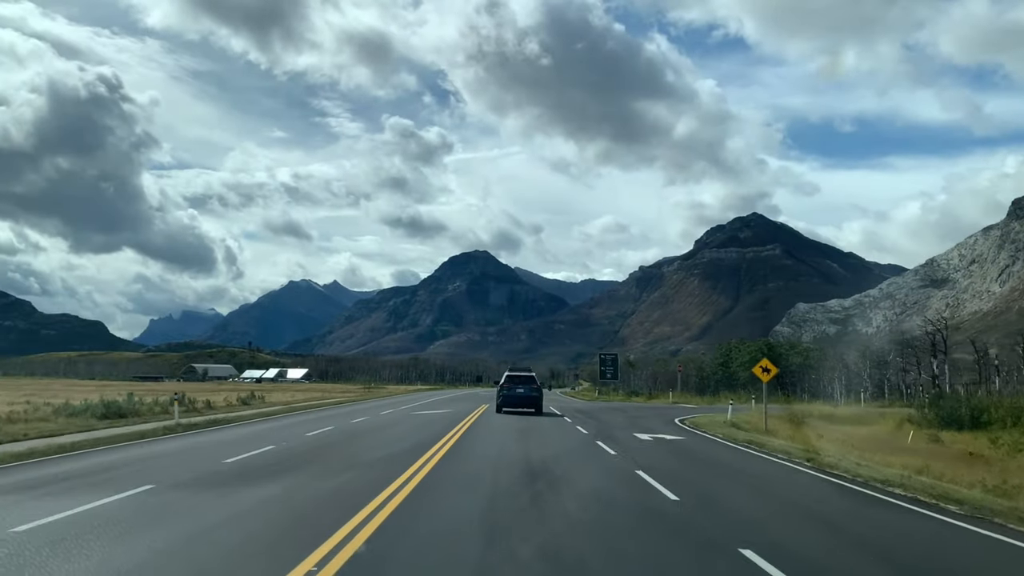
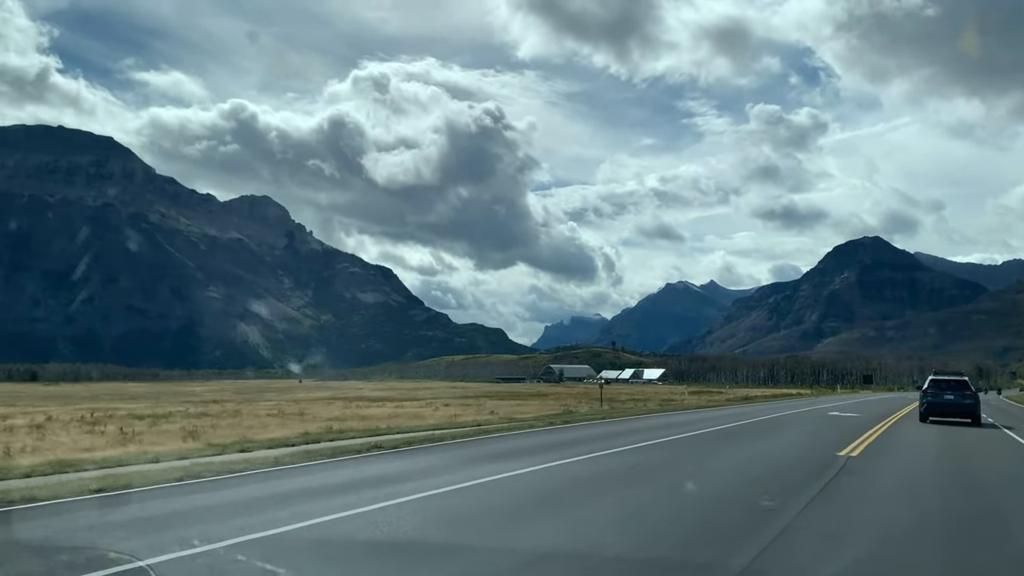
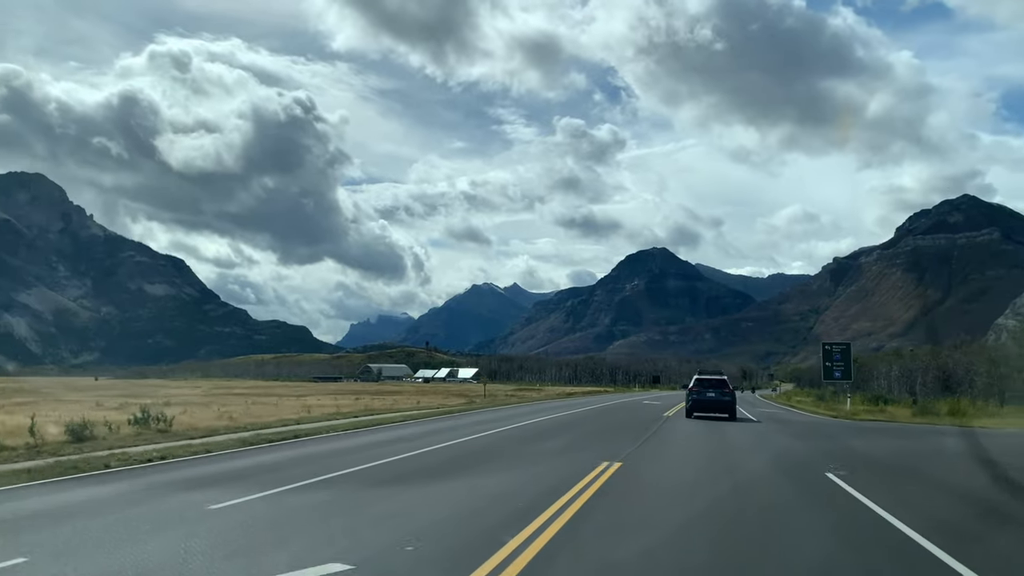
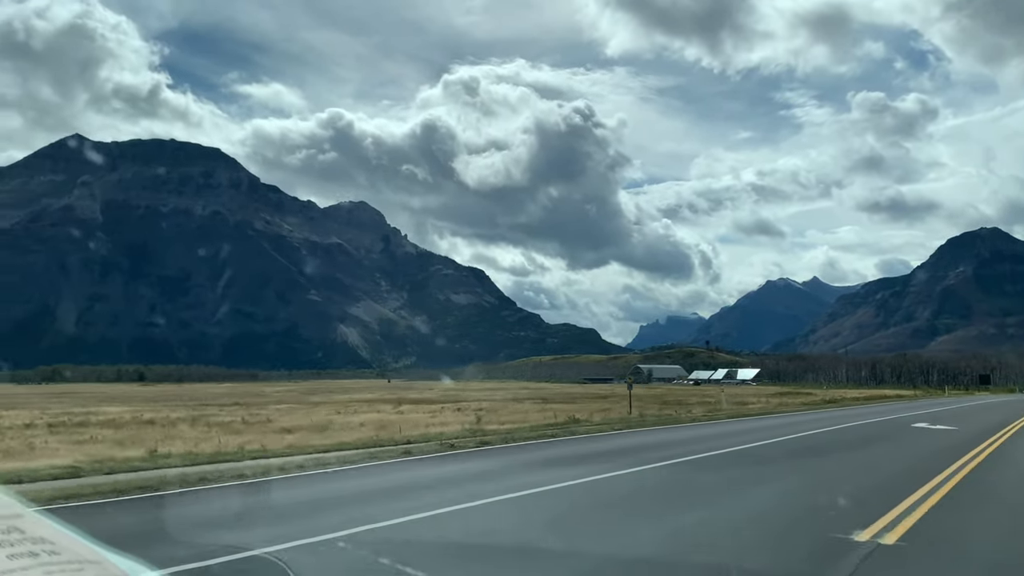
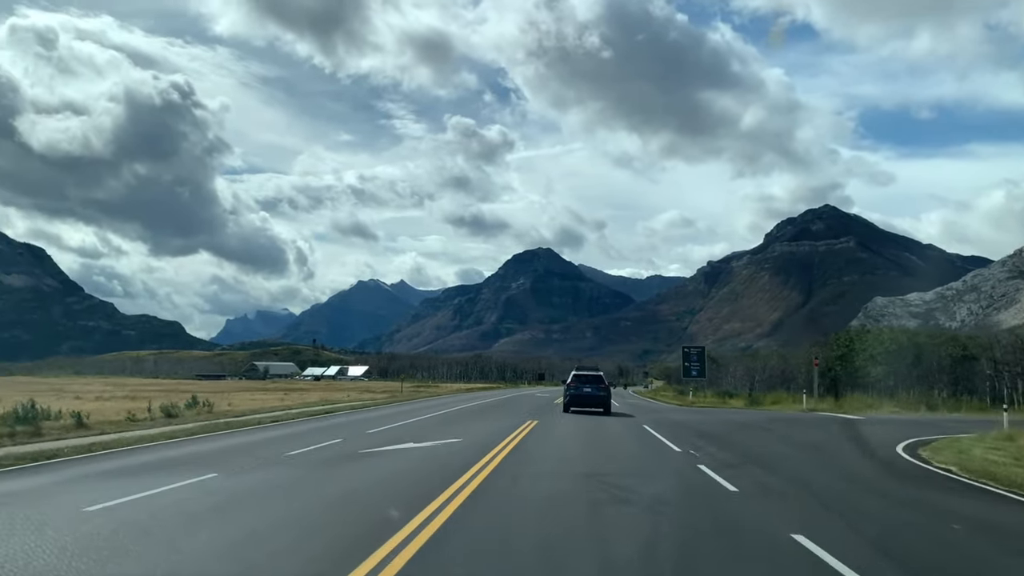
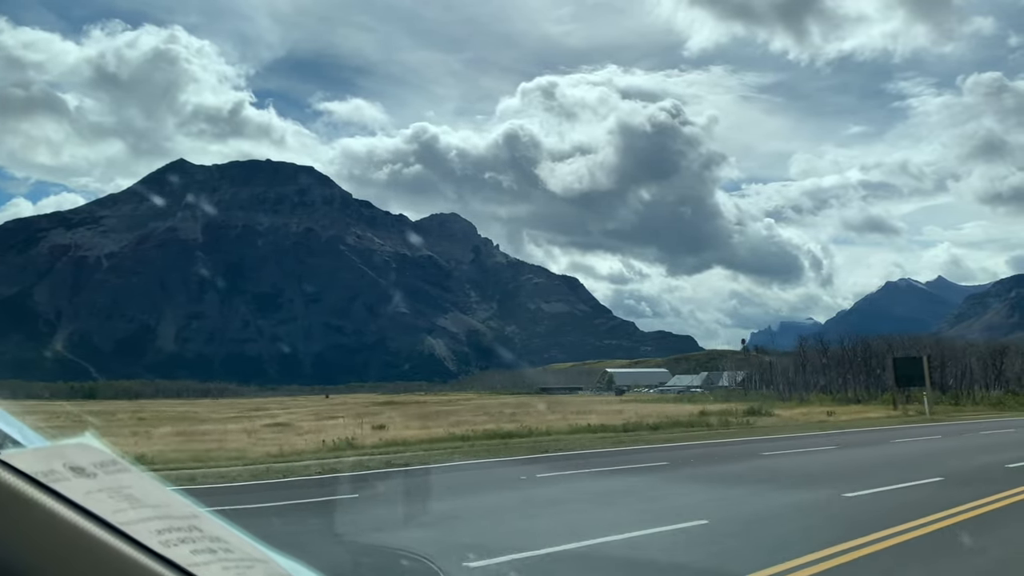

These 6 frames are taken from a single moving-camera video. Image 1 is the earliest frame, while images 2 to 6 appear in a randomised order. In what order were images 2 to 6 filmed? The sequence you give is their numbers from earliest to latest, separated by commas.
5, 3, 2, 4, 6
